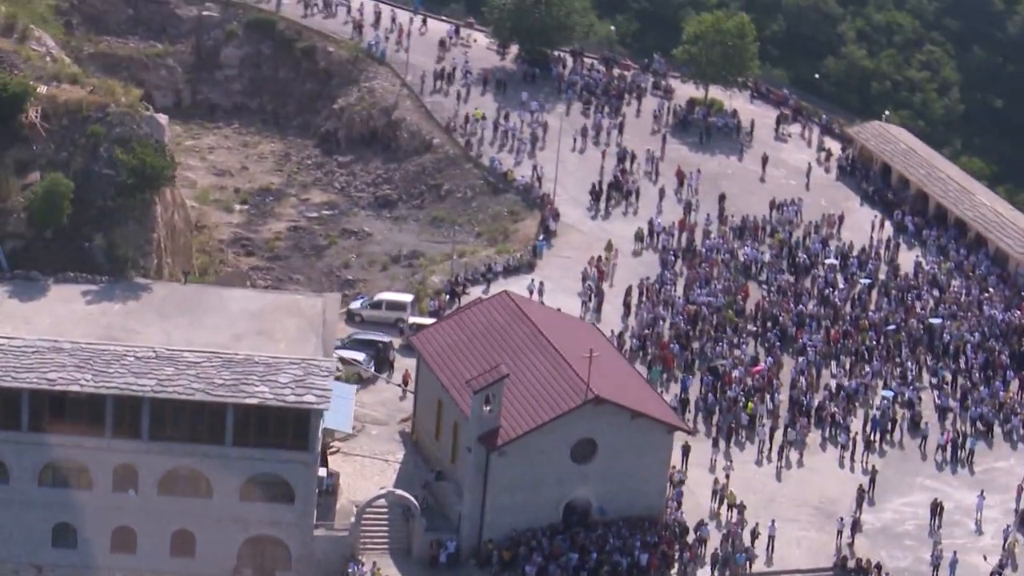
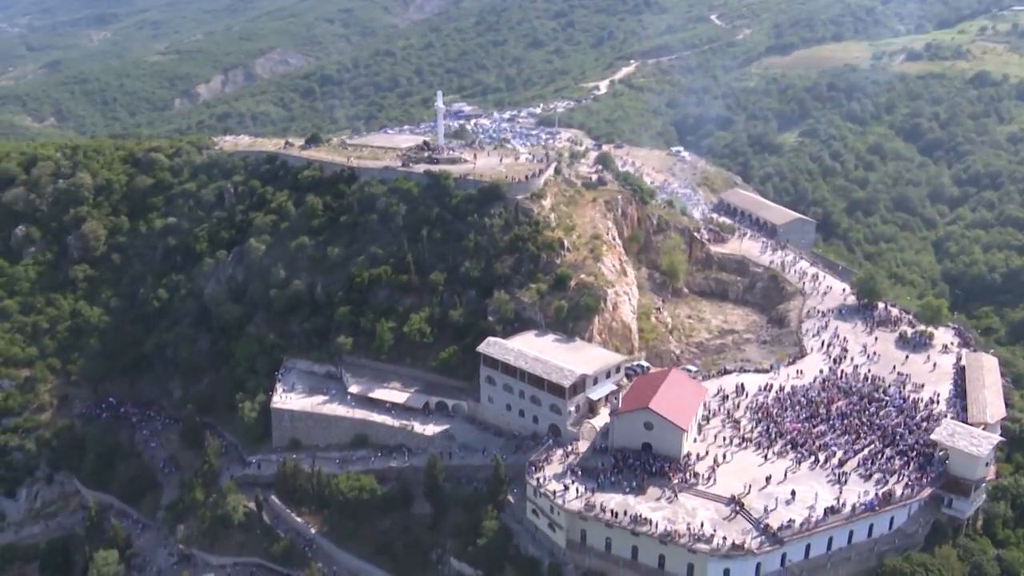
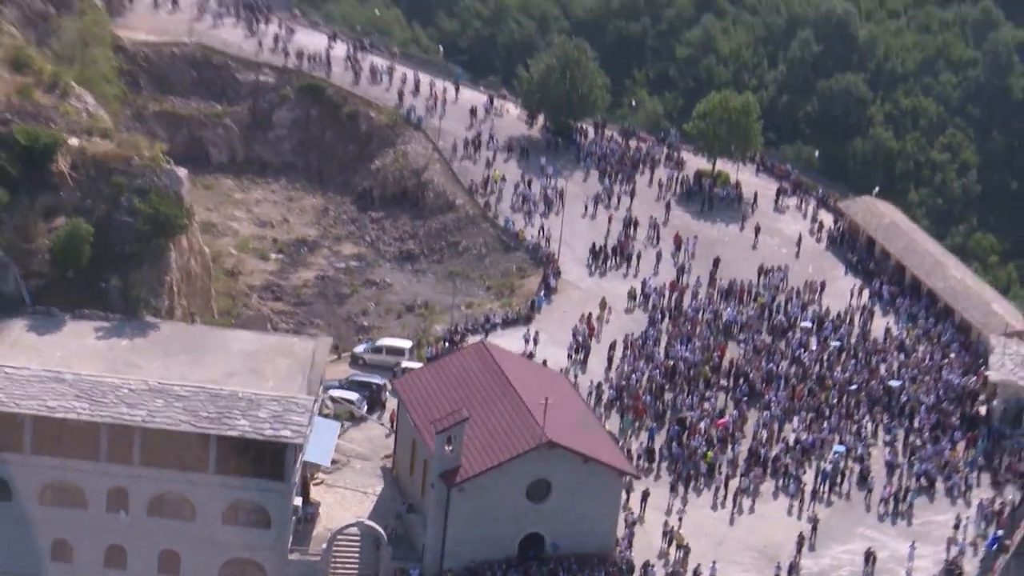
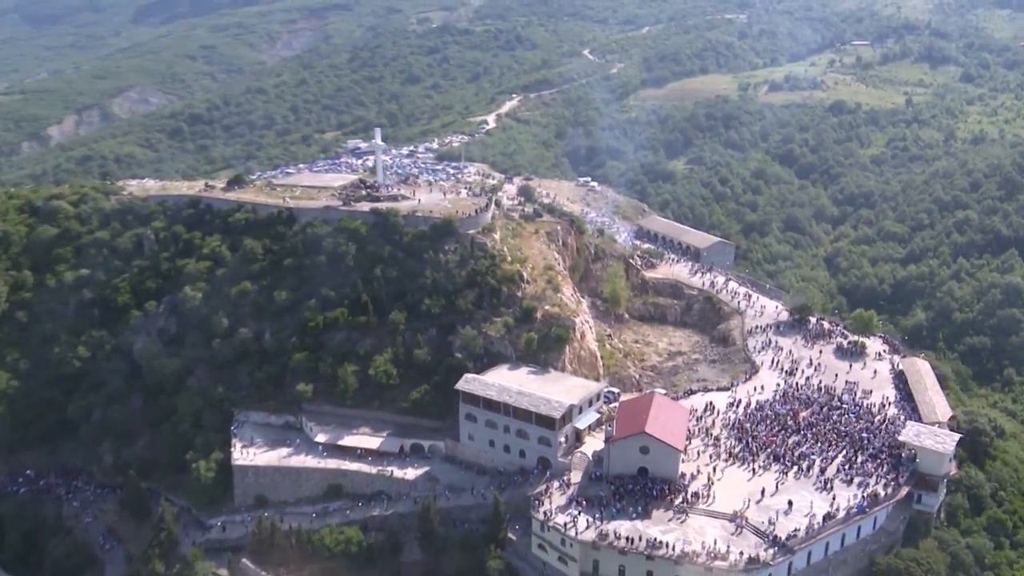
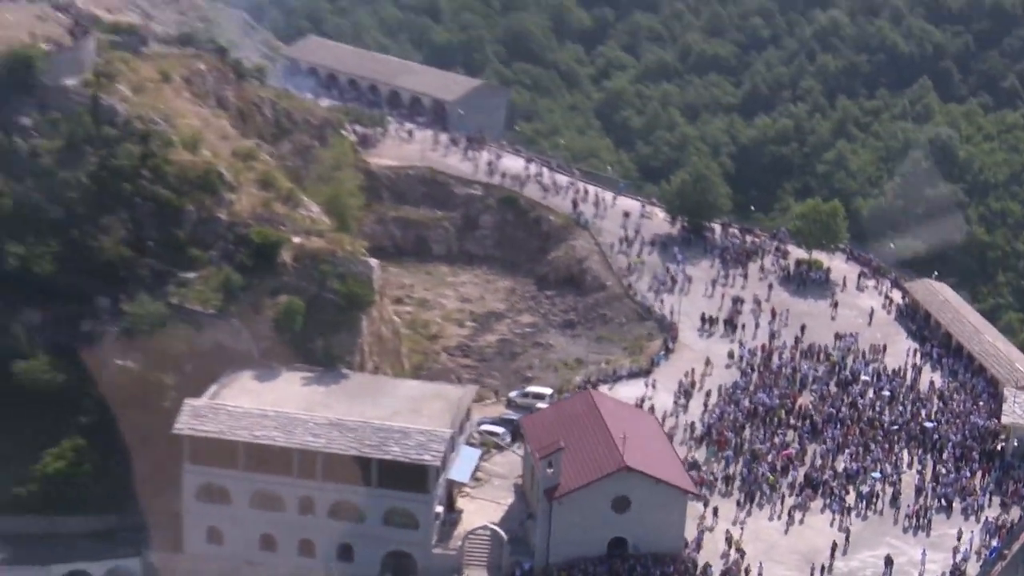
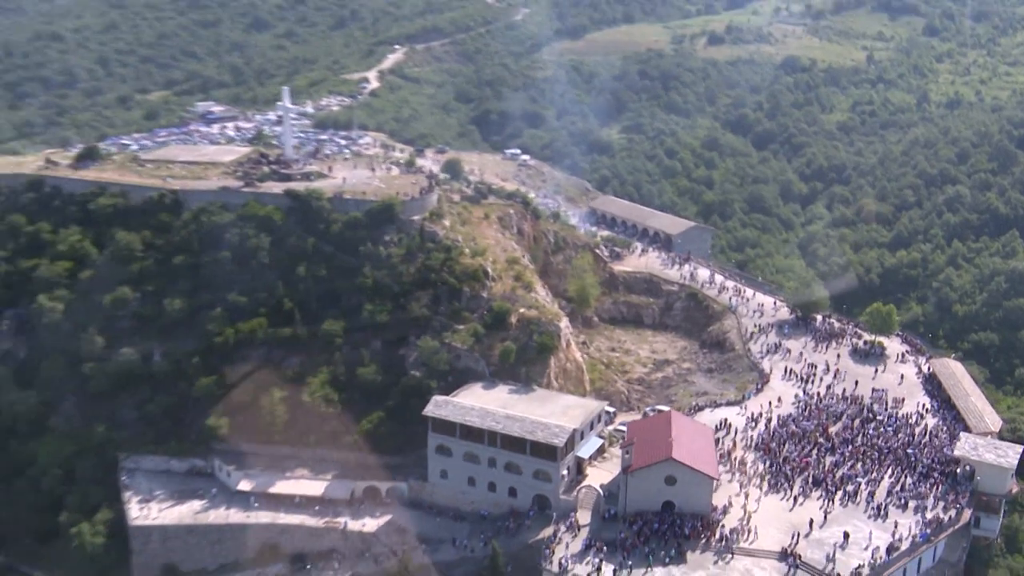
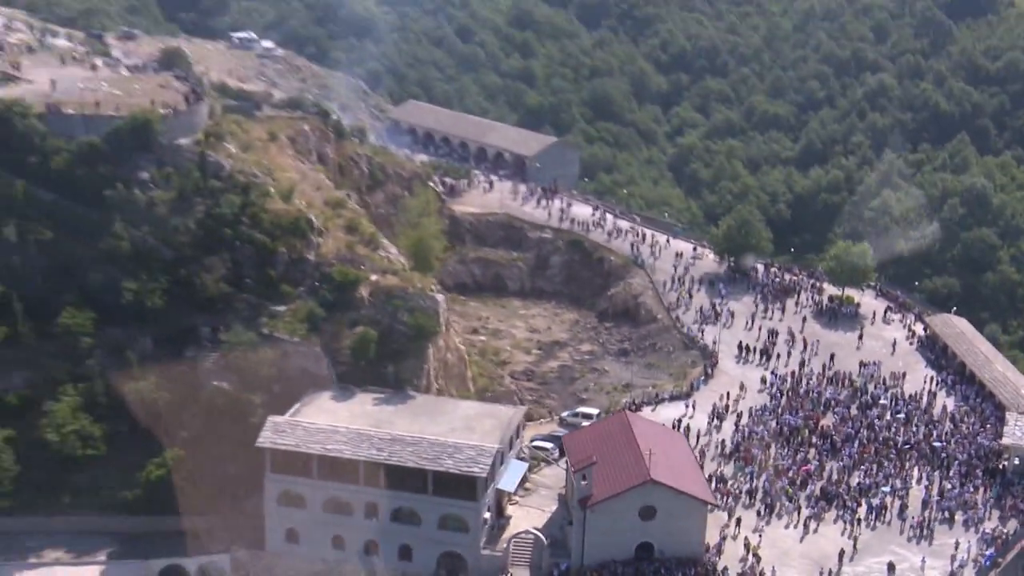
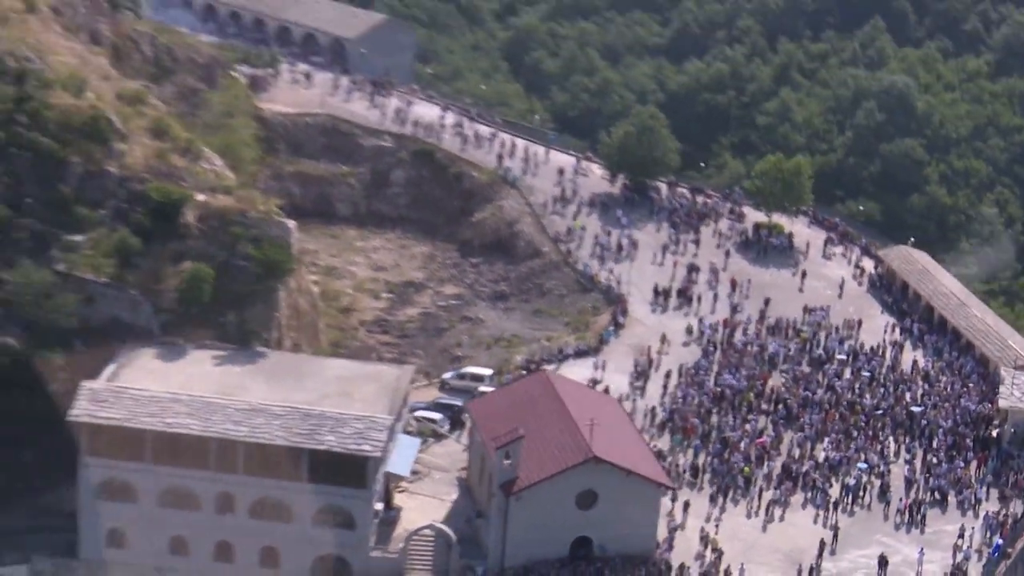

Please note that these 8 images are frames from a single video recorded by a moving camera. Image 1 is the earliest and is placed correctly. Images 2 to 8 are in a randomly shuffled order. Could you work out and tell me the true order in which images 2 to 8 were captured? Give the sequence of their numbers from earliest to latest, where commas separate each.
3, 8, 5, 7, 6, 4, 2
